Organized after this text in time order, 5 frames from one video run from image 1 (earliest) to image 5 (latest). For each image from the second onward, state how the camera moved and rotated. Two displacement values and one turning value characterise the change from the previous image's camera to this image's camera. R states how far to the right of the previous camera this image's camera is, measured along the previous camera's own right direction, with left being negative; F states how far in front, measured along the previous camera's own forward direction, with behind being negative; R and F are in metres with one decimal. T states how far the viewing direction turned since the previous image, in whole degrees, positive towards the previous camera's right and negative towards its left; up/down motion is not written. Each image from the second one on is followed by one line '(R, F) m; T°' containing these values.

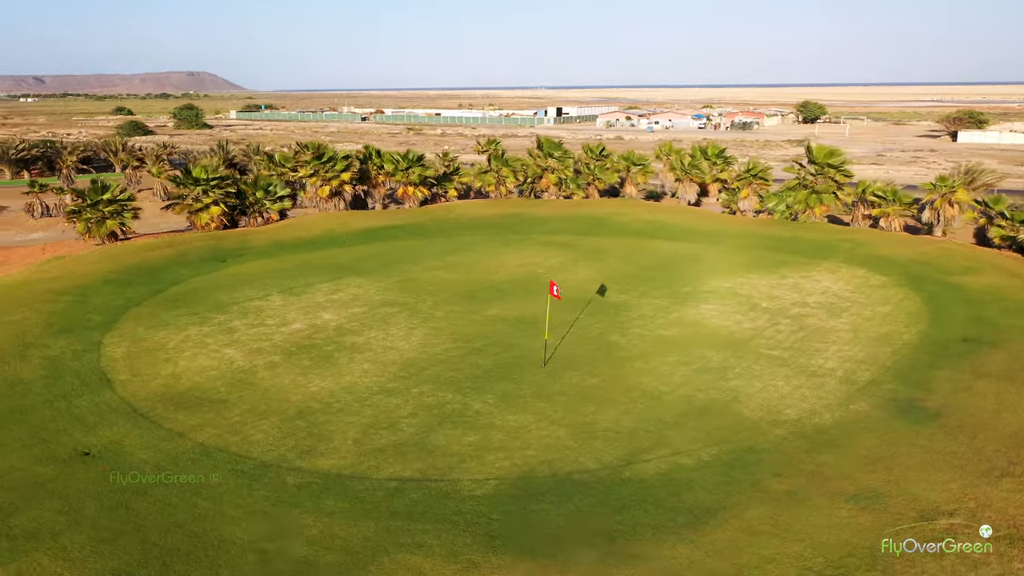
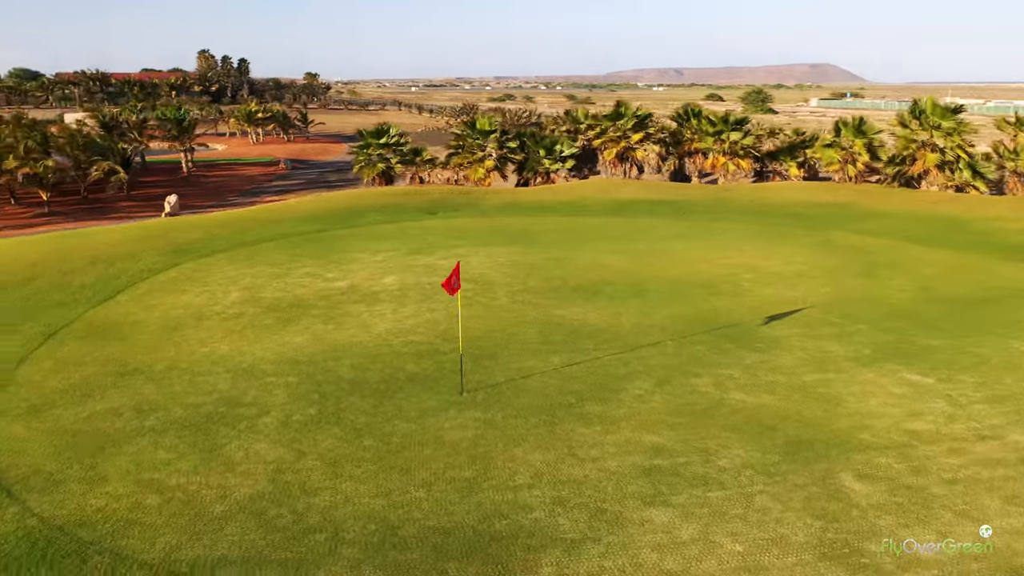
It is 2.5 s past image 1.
(+8.0, +8.8) m; -39°
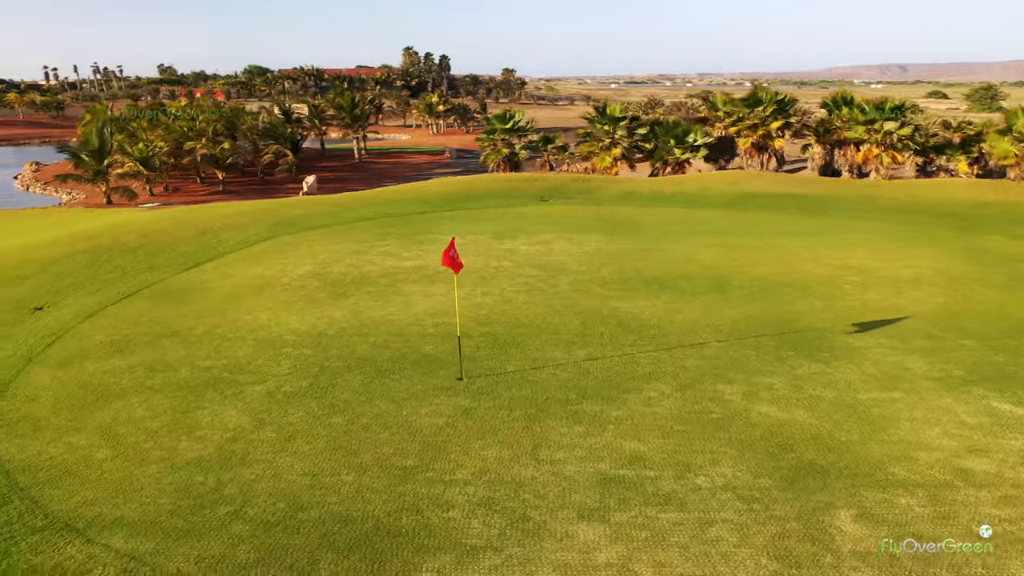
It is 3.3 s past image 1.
(+2.3, +1.1) m; -13°
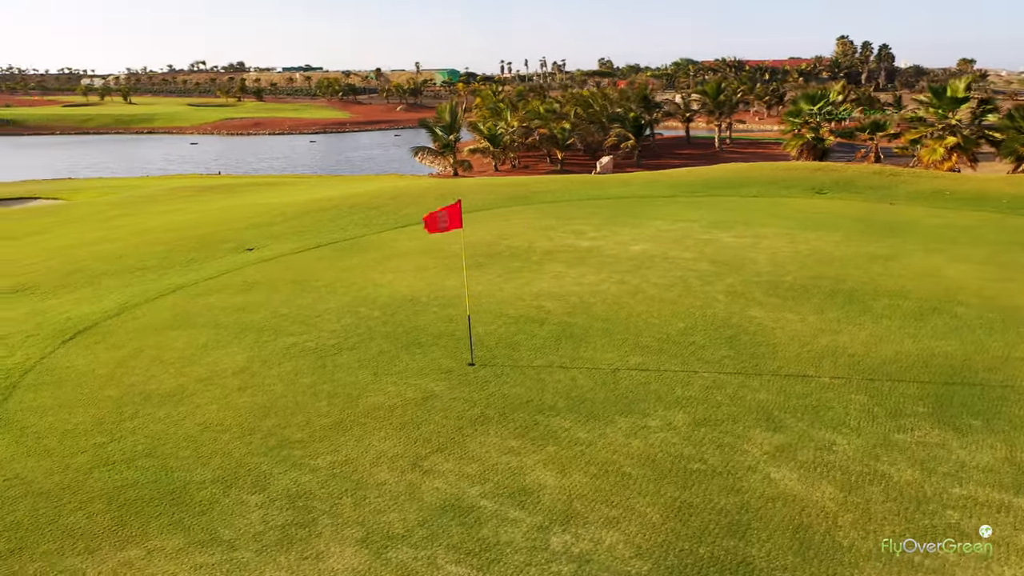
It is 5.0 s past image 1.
(+4.0, +2.6) m; -28°
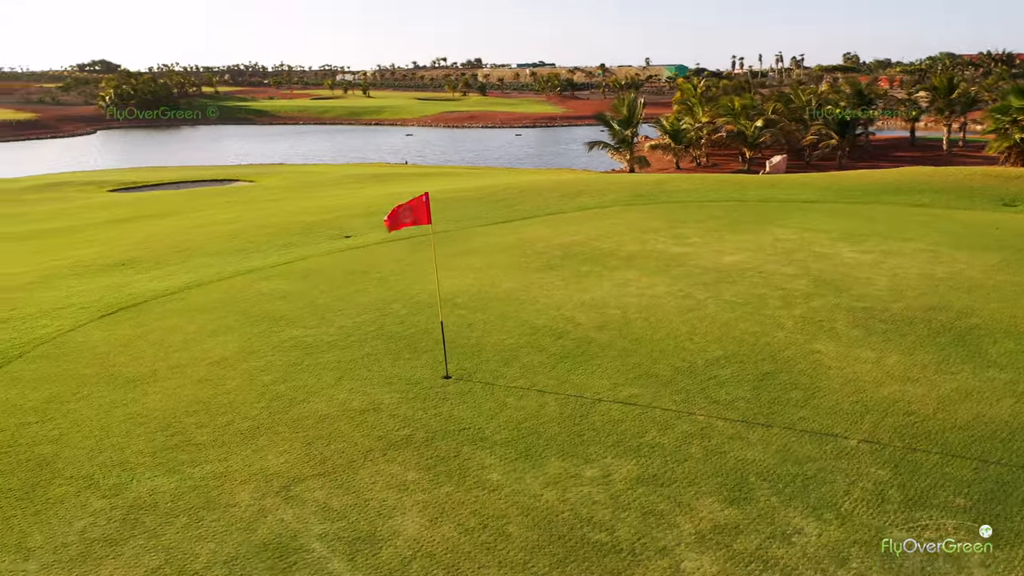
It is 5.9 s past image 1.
(+2.3, +1.4) m; -15°
